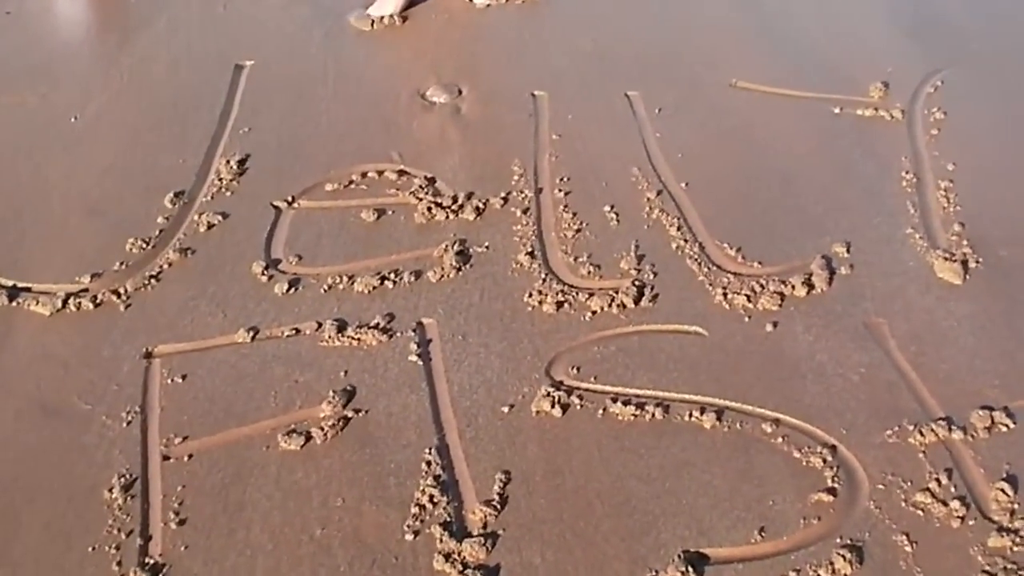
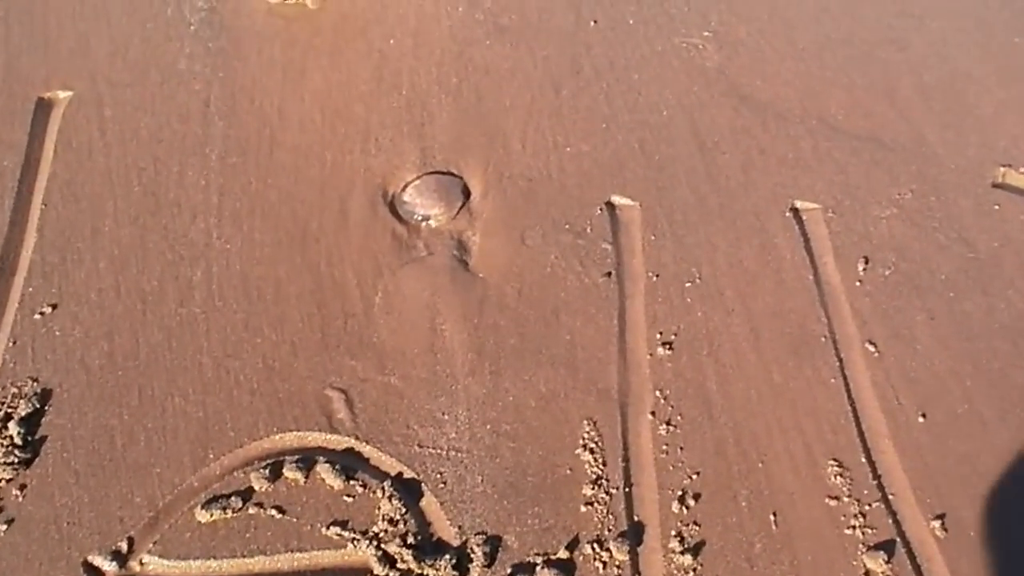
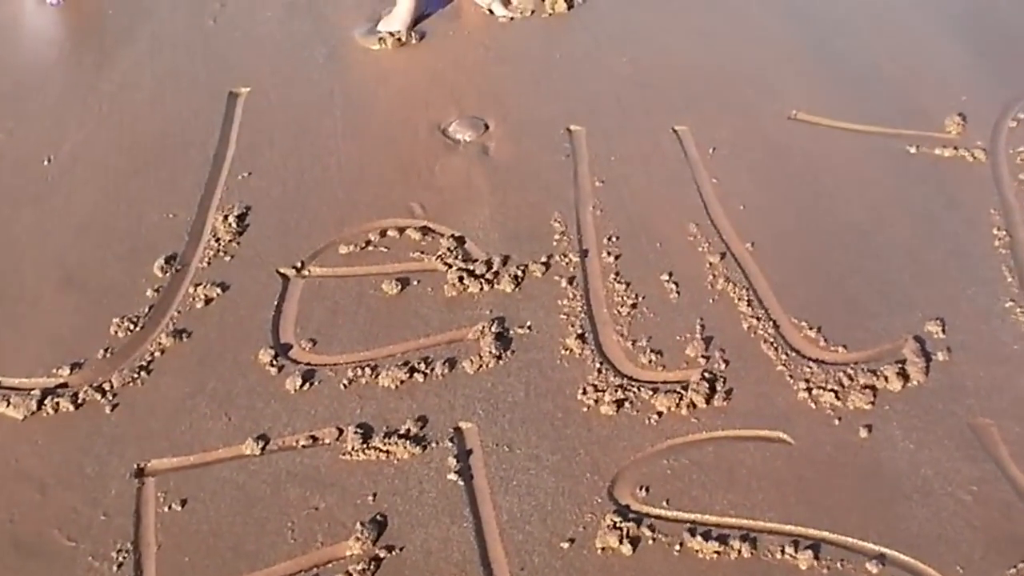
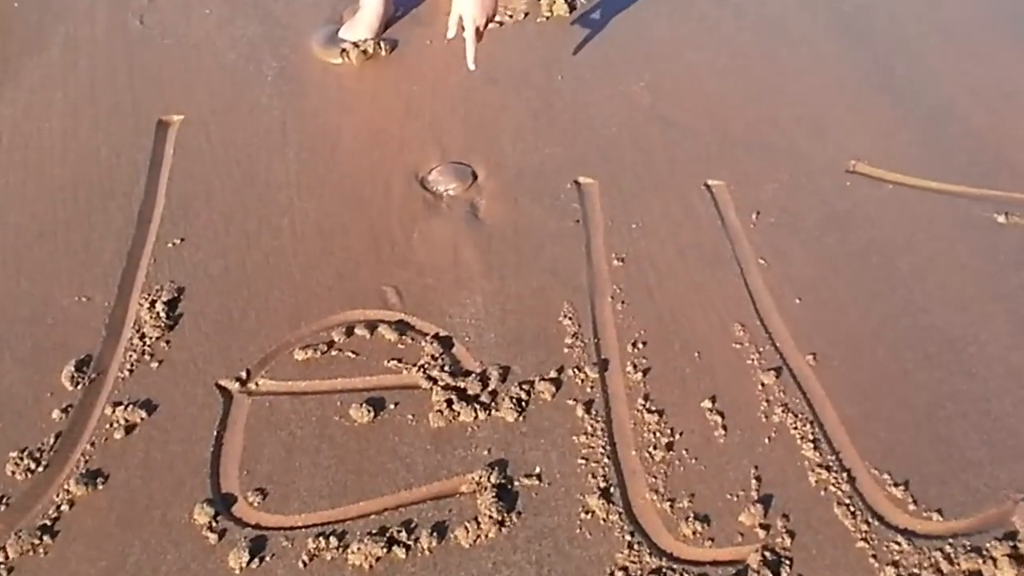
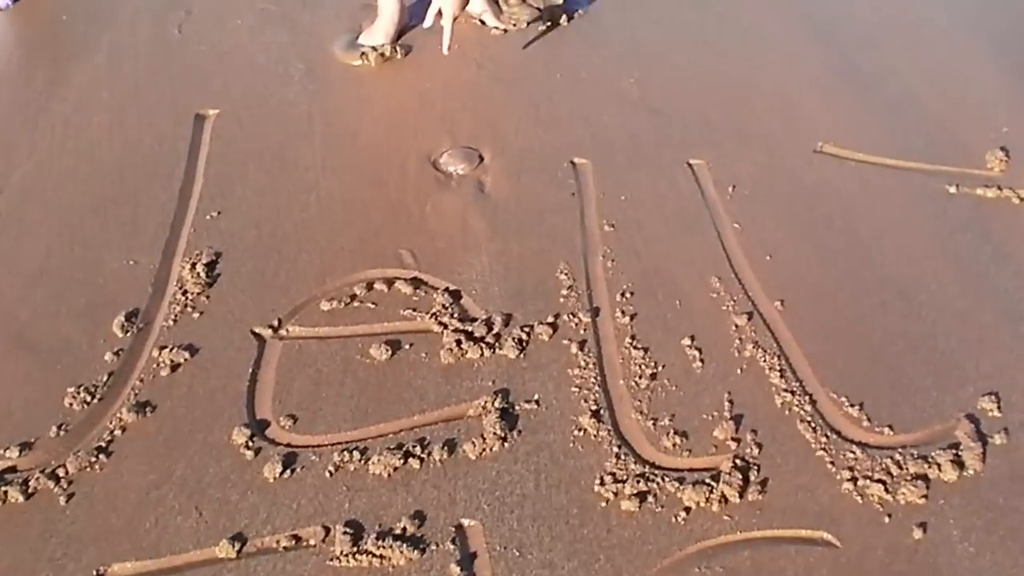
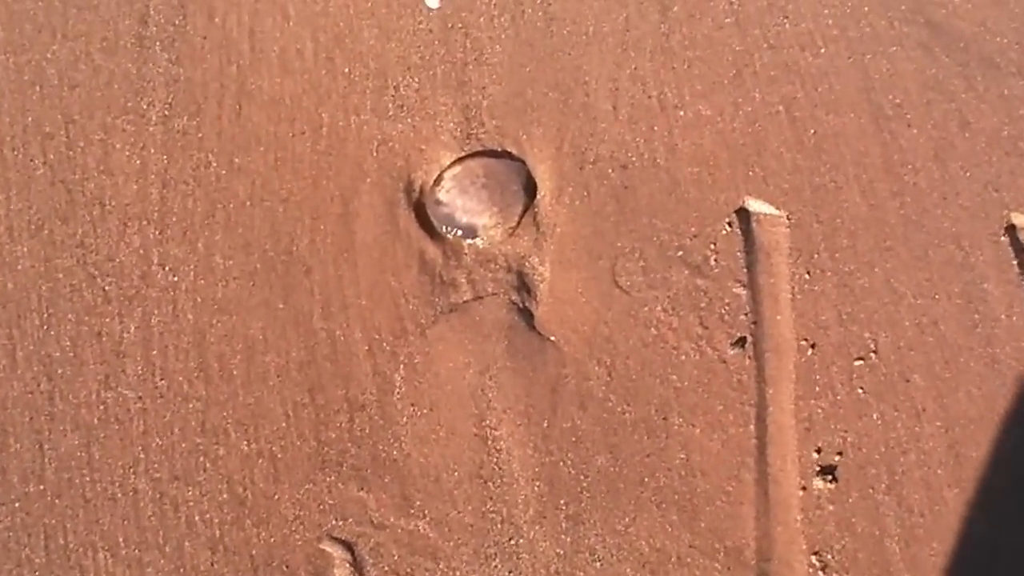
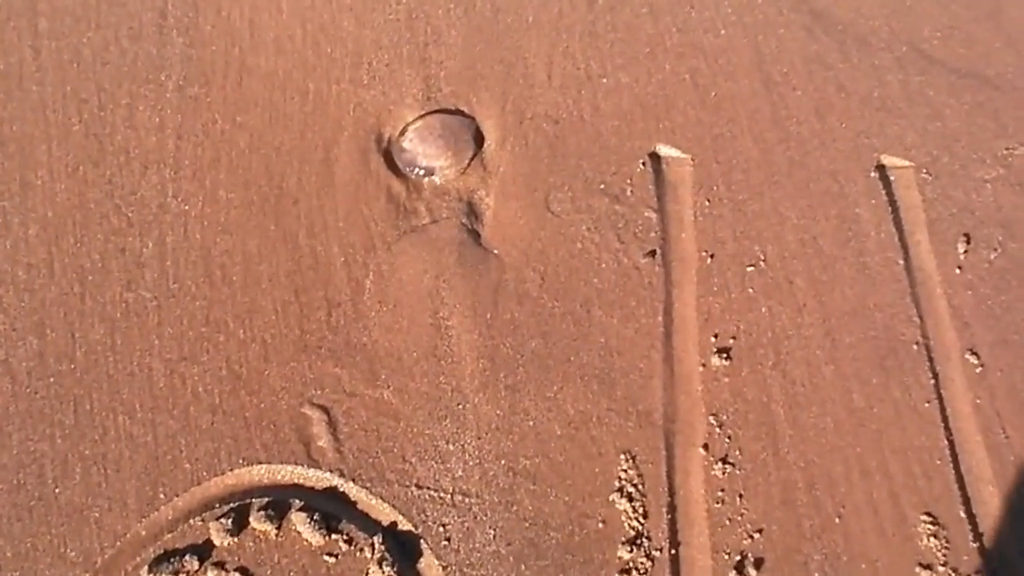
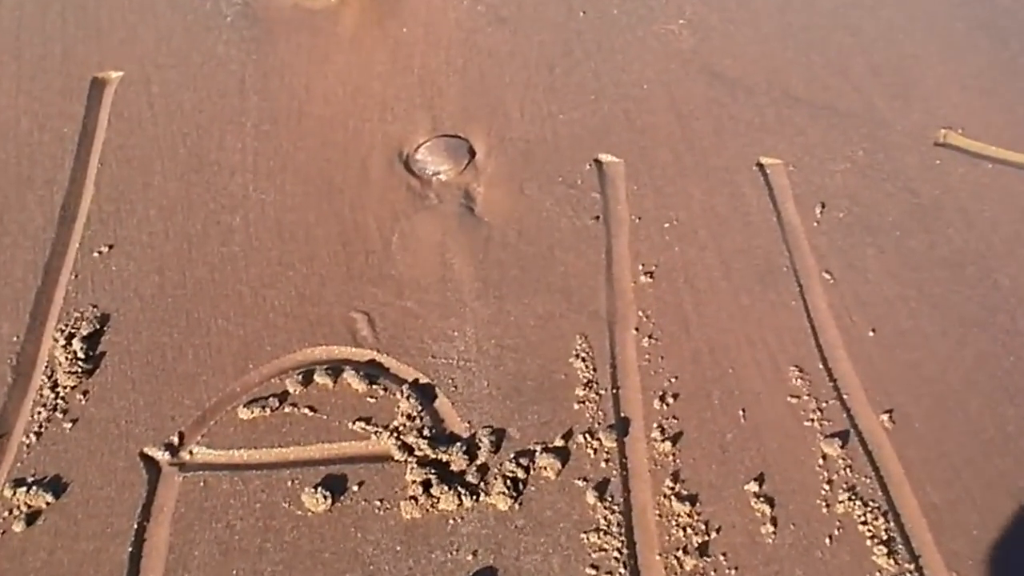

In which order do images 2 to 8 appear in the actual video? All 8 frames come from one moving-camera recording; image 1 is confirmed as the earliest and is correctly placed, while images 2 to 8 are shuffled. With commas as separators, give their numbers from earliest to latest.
3, 5, 4, 8, 2, 7, 6
